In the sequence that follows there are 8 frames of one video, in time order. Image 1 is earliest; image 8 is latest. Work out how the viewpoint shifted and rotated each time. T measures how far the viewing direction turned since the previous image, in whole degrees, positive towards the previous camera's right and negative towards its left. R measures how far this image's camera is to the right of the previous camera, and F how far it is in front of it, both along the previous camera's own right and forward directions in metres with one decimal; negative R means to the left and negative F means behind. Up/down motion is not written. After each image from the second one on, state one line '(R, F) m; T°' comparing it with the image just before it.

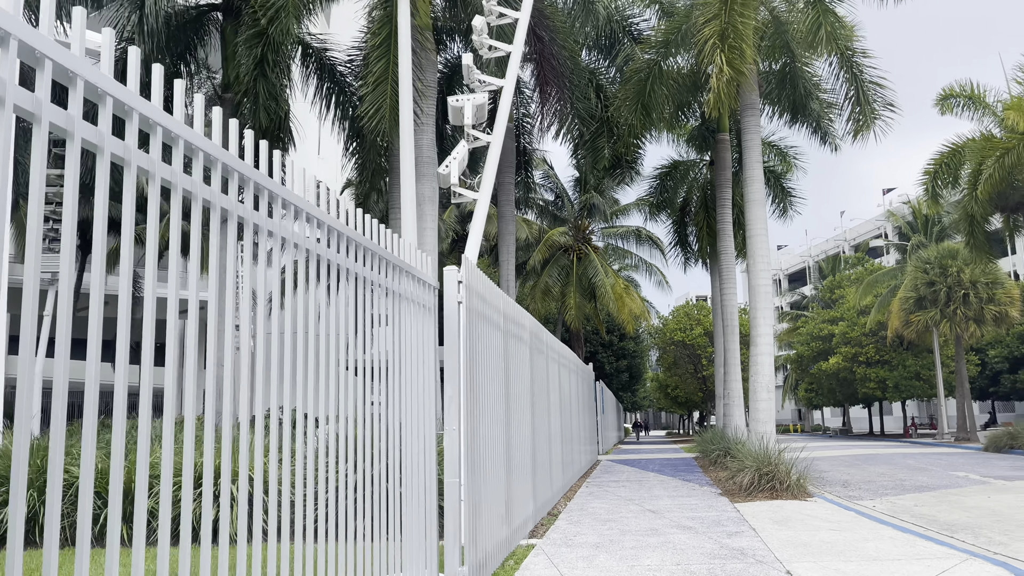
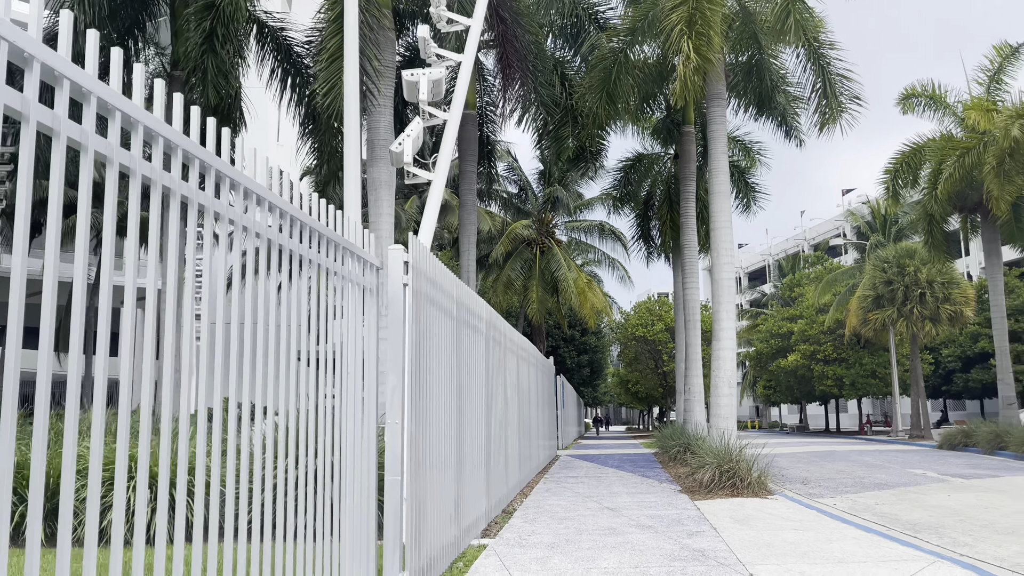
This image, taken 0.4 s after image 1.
(+0.1, +0.5) m; +3°
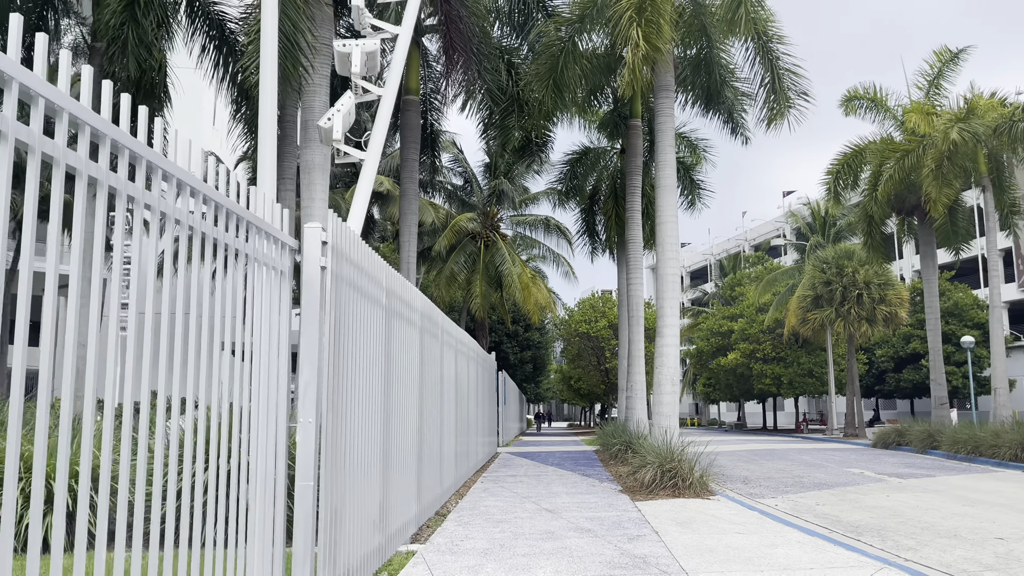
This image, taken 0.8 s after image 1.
(+0.1, +0.6) m; +4°
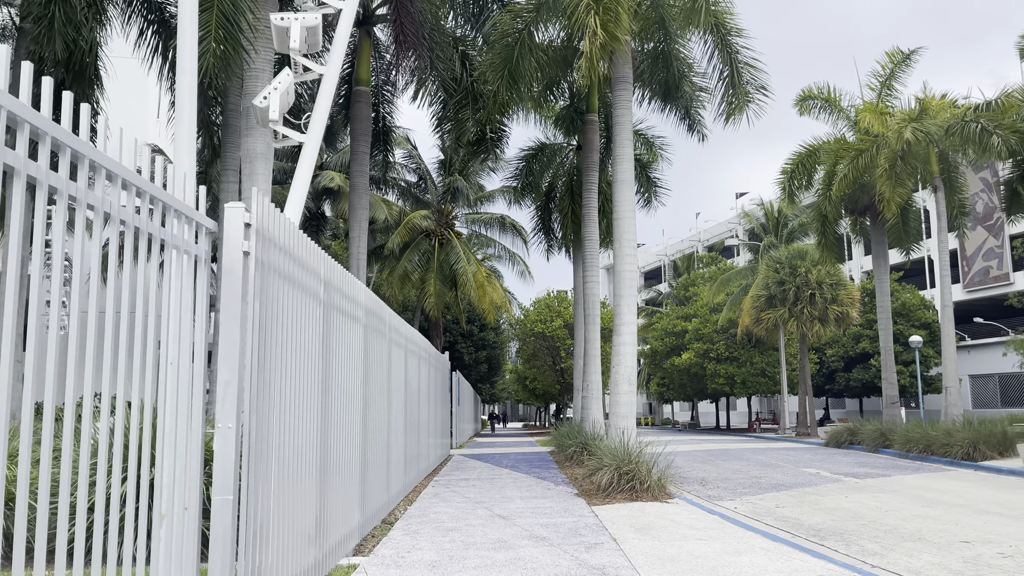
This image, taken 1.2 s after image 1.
(0.0, +0.6) m; +3°
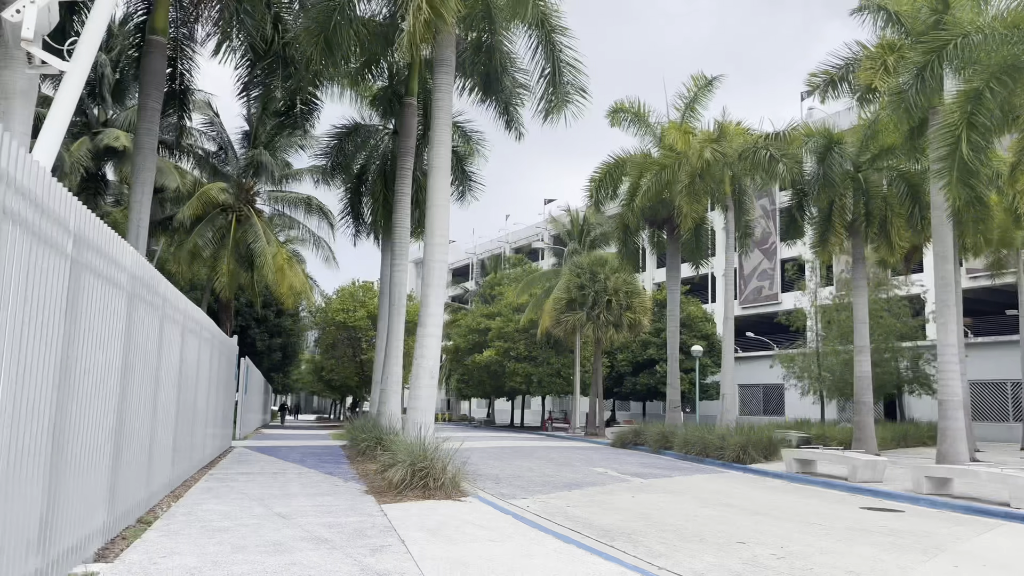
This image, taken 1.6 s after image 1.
(+0.1, +0.6) m; +14°
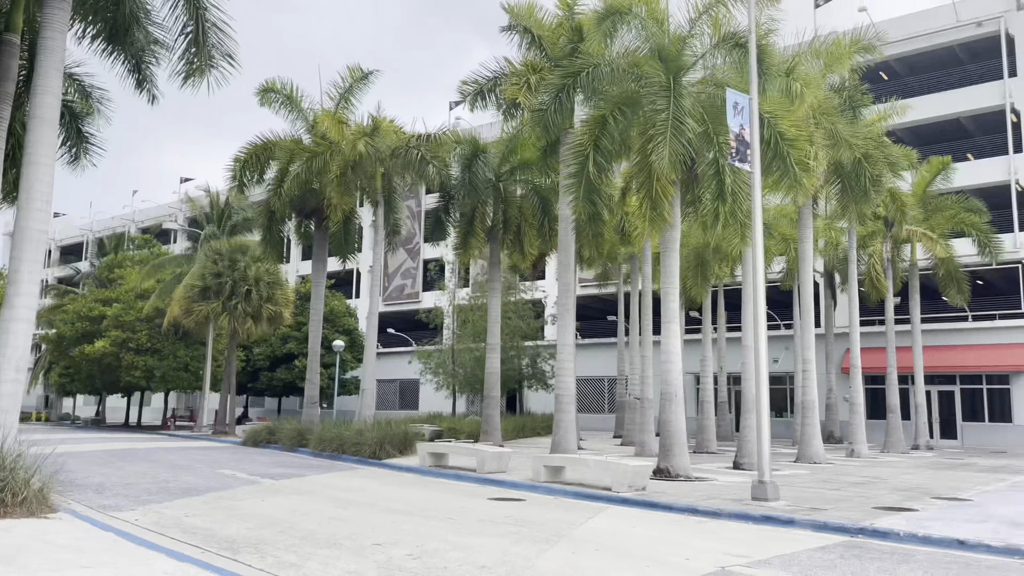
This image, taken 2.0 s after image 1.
(+0.1, +0.6) m; +25°
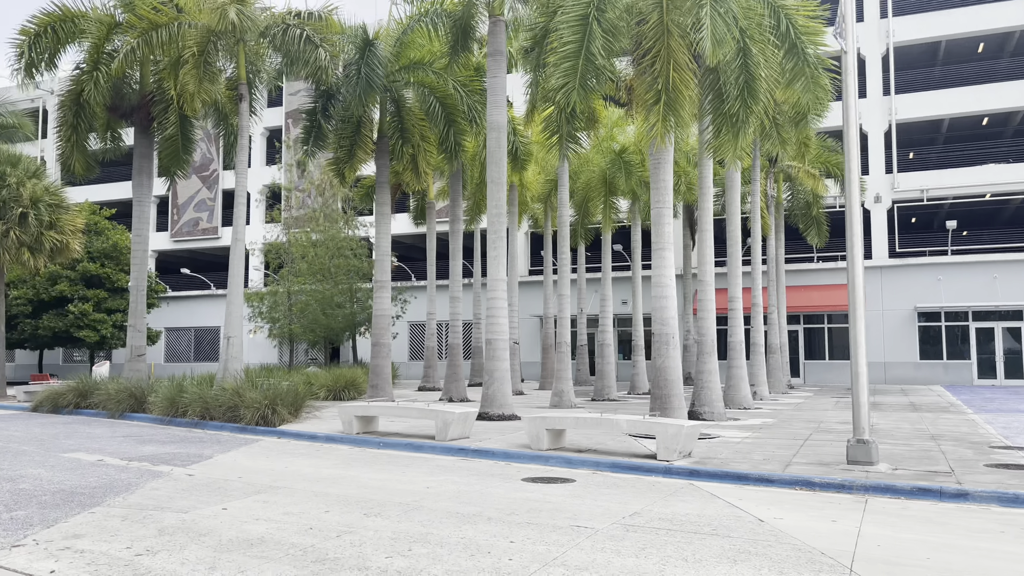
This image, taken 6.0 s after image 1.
(-2.8, +3.9) m; +16°
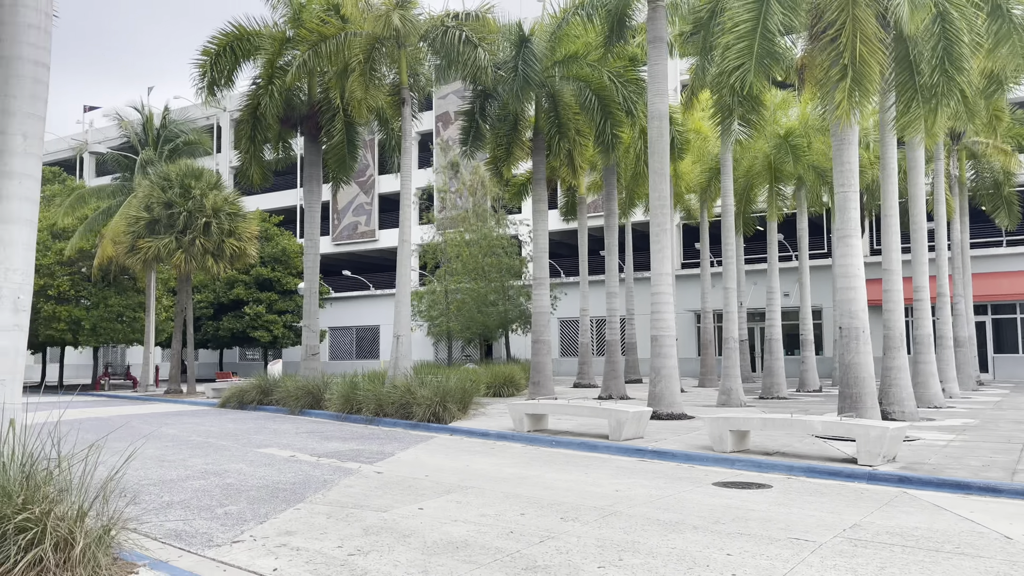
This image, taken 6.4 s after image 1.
(-0.4, +0.2) m; -10°
